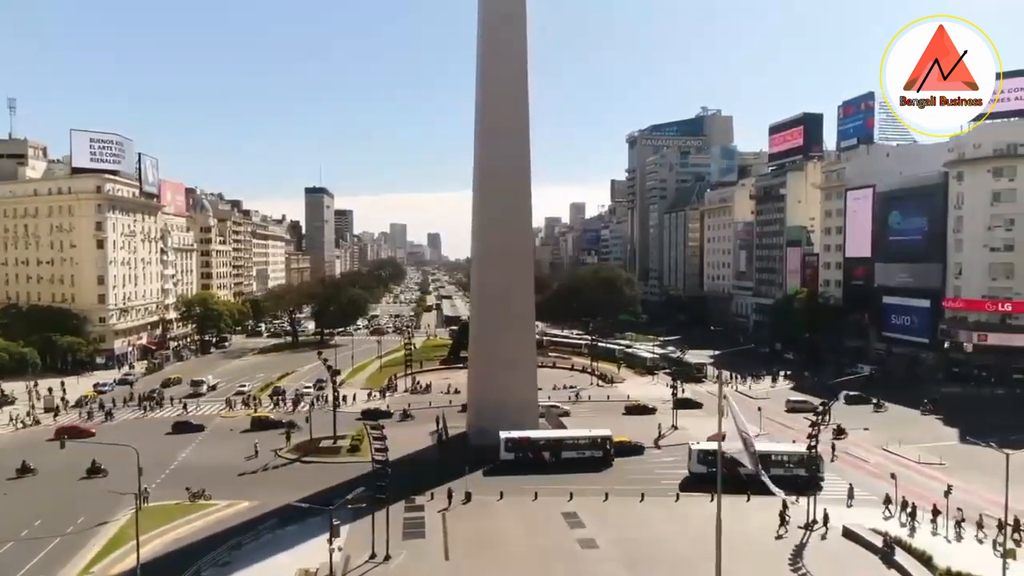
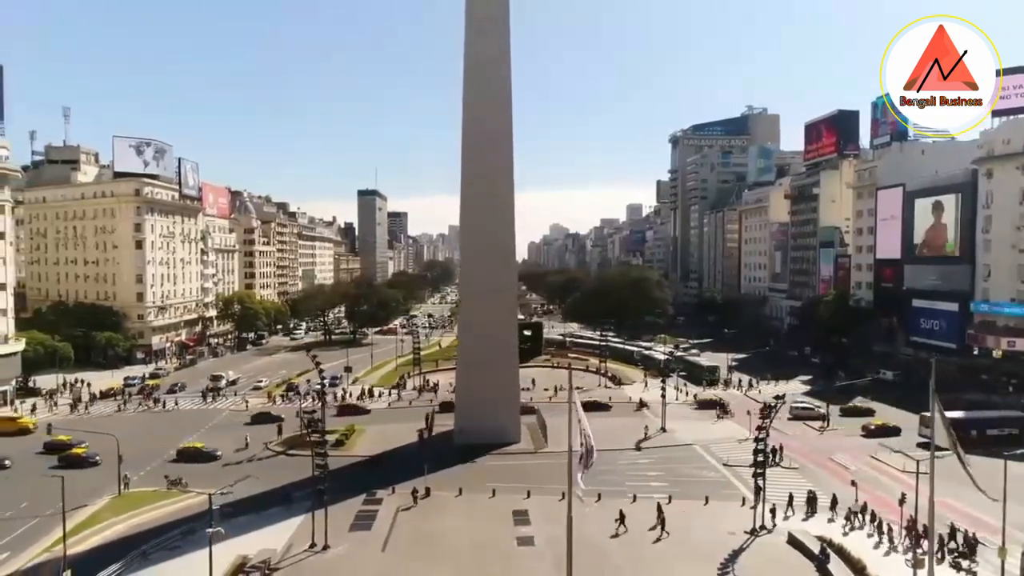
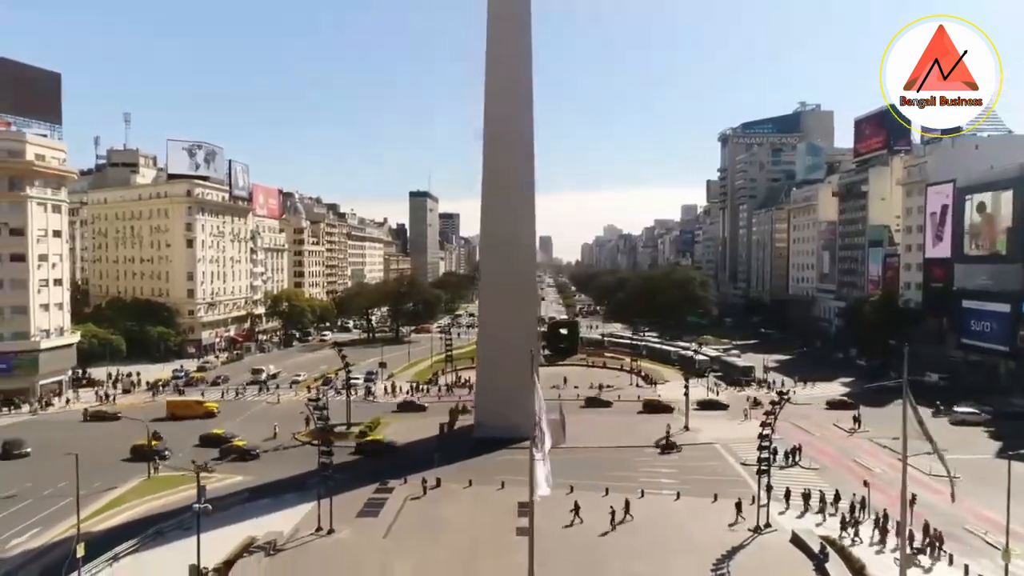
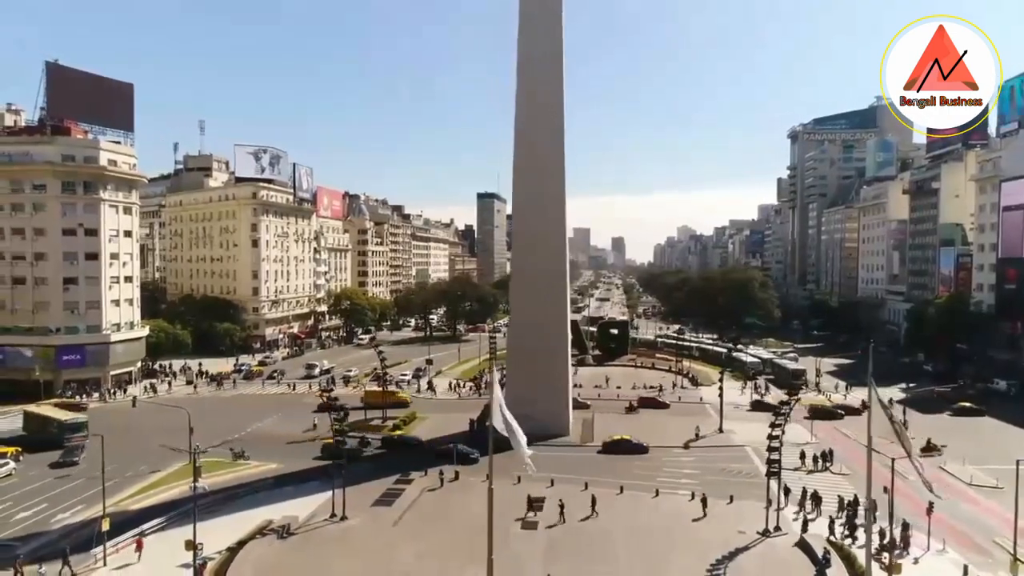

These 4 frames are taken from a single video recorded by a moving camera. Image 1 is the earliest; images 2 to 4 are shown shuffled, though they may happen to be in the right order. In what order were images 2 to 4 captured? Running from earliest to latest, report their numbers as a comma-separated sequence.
2, 3, 4
